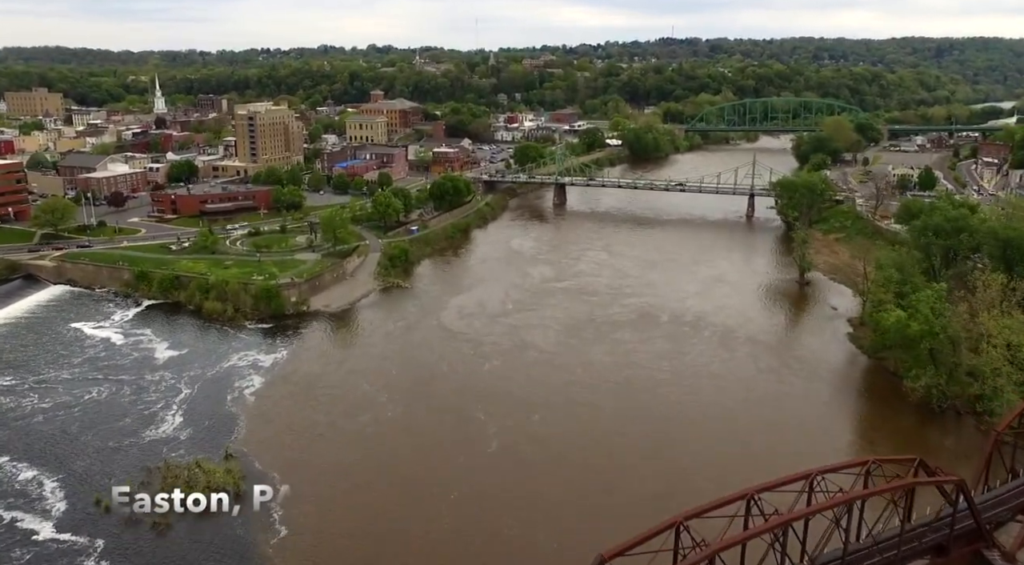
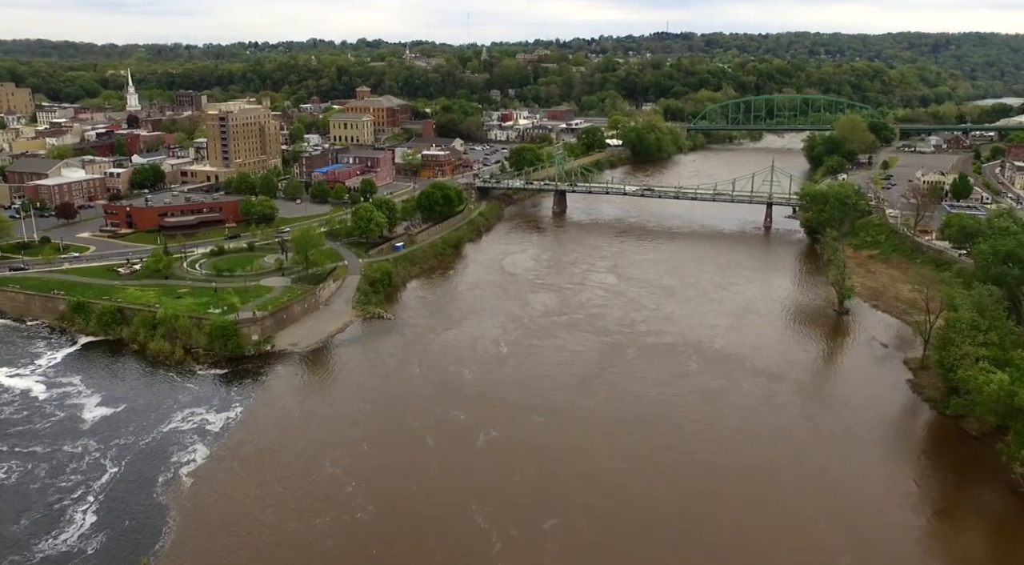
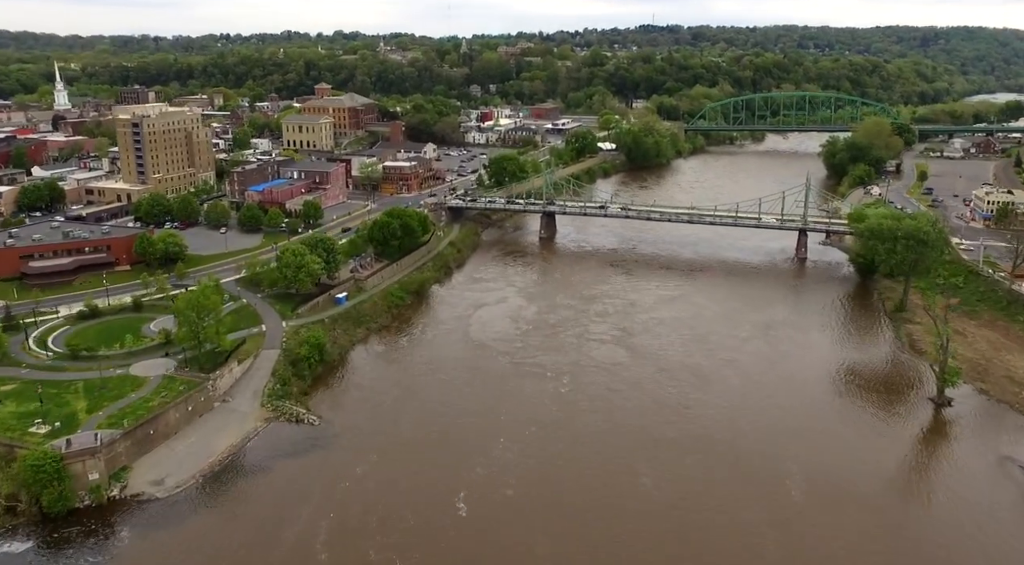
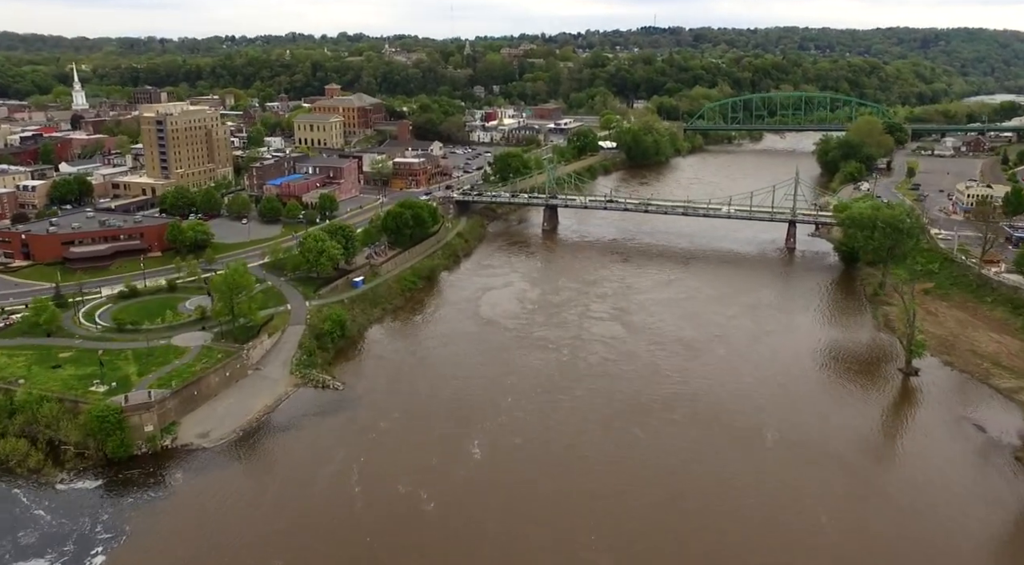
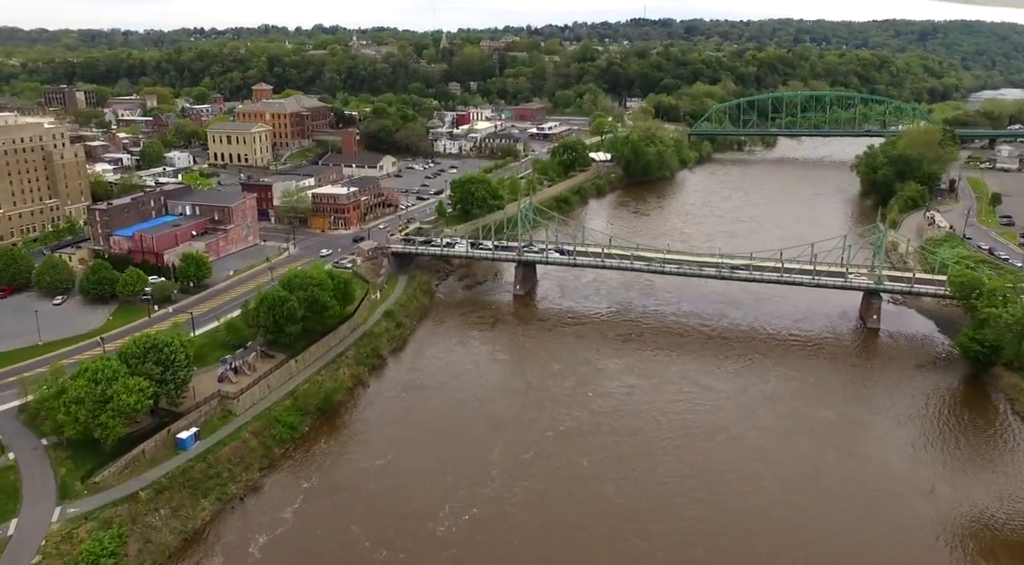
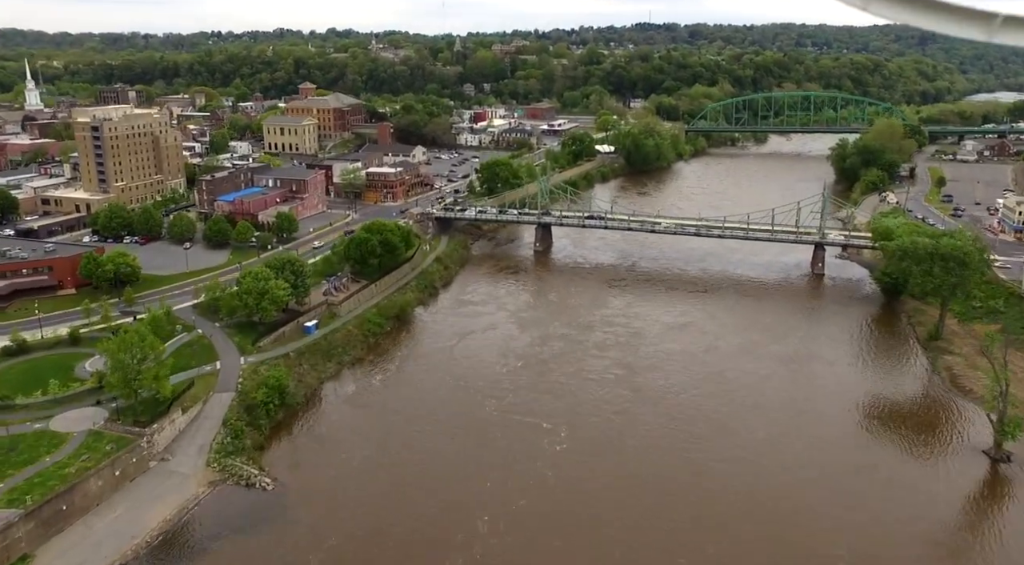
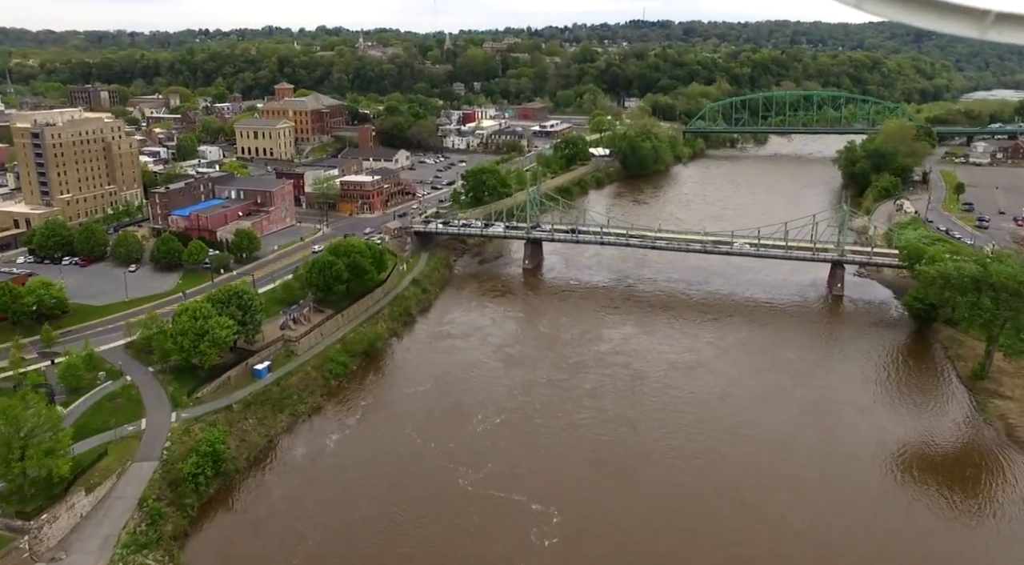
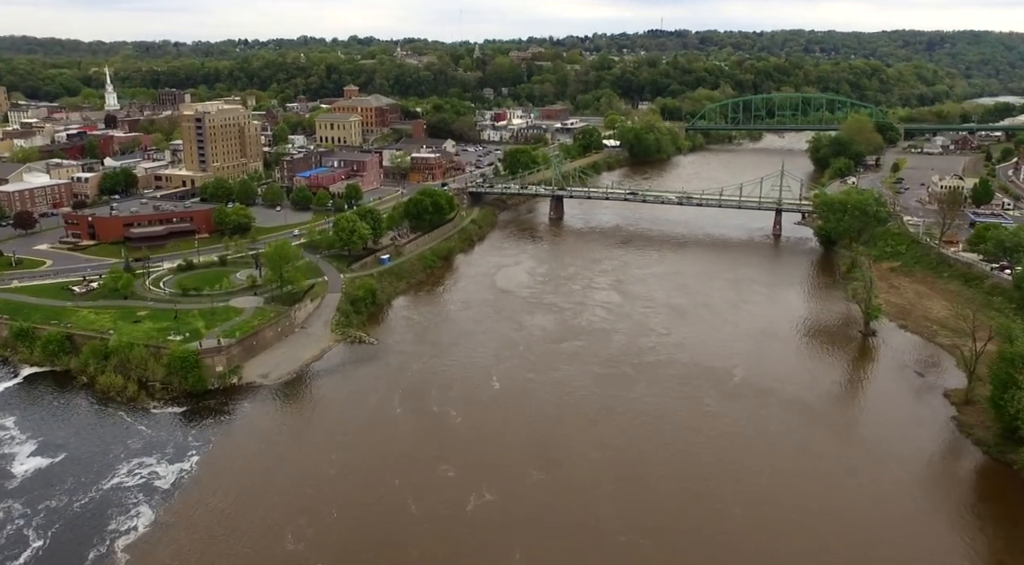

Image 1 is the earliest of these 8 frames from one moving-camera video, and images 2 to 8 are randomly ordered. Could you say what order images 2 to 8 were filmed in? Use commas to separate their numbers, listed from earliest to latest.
2, 8, 4, 3, 6, 7, 5
